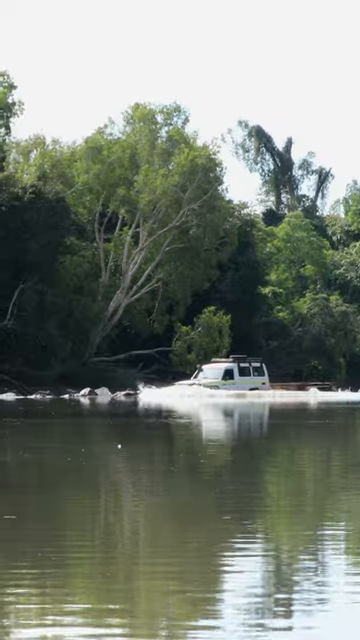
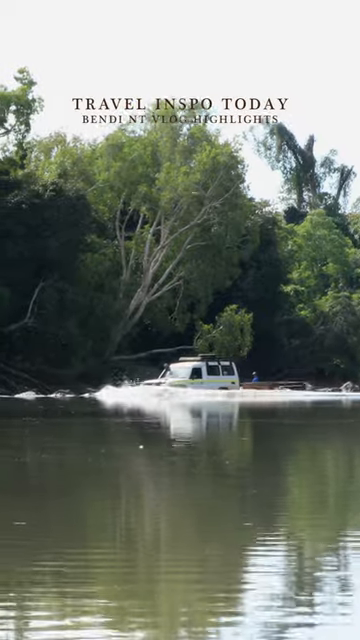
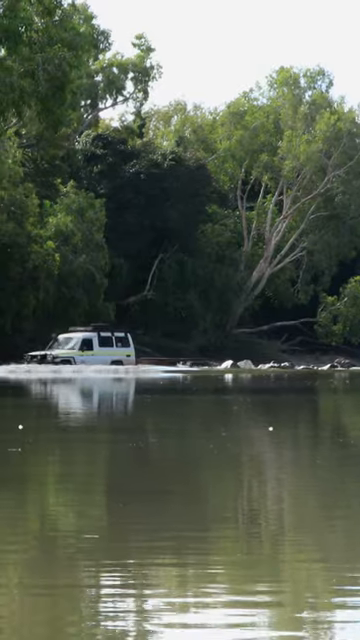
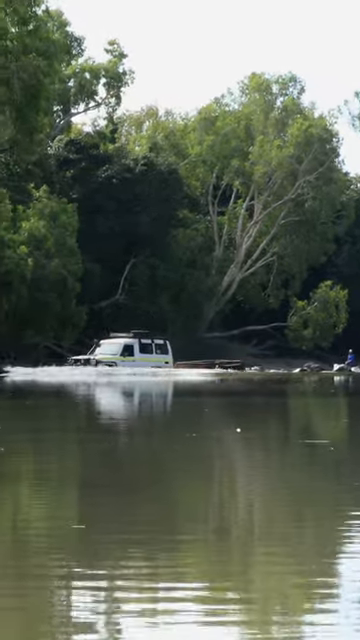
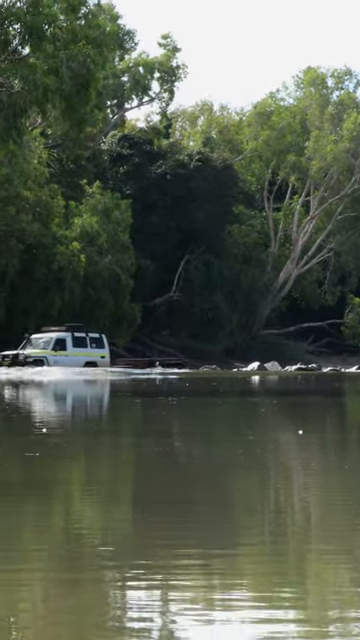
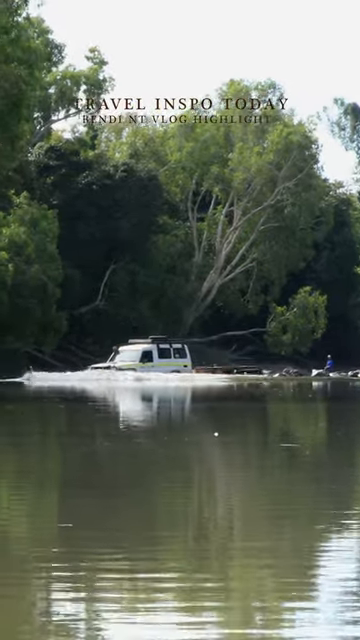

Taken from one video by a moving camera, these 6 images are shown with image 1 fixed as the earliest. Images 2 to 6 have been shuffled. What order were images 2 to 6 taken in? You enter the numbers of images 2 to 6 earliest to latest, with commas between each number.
2, 6, 4, 3, 5
